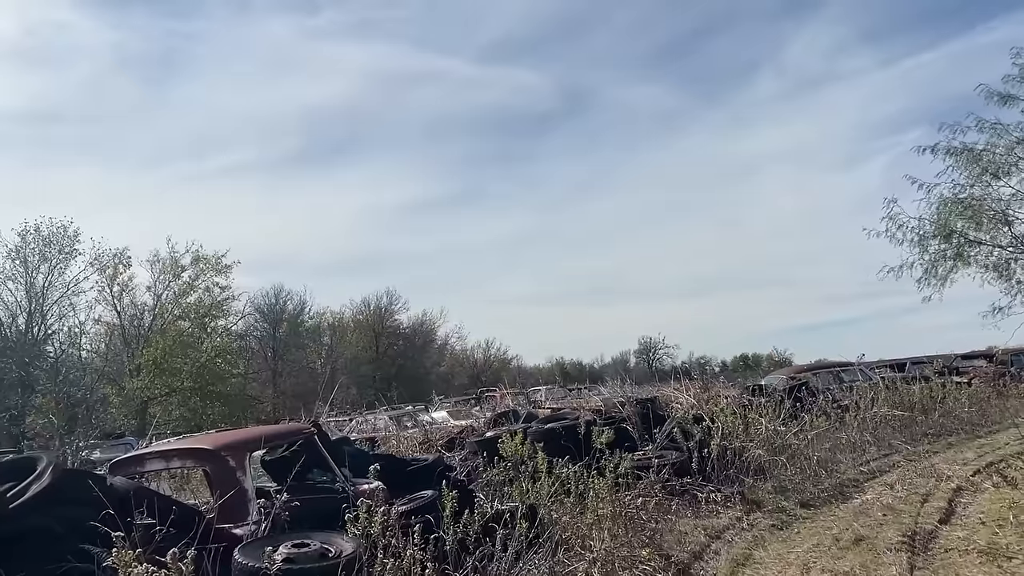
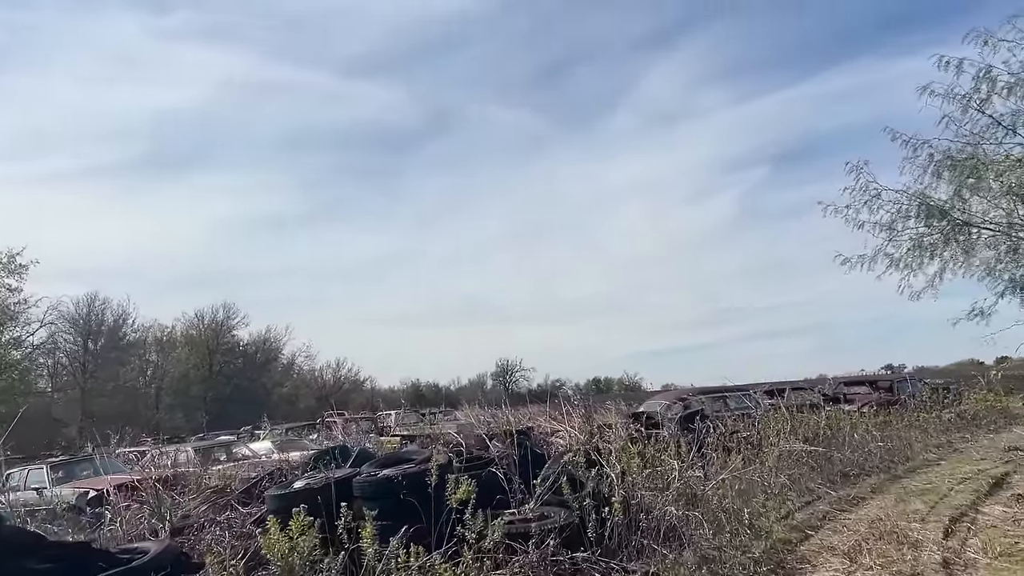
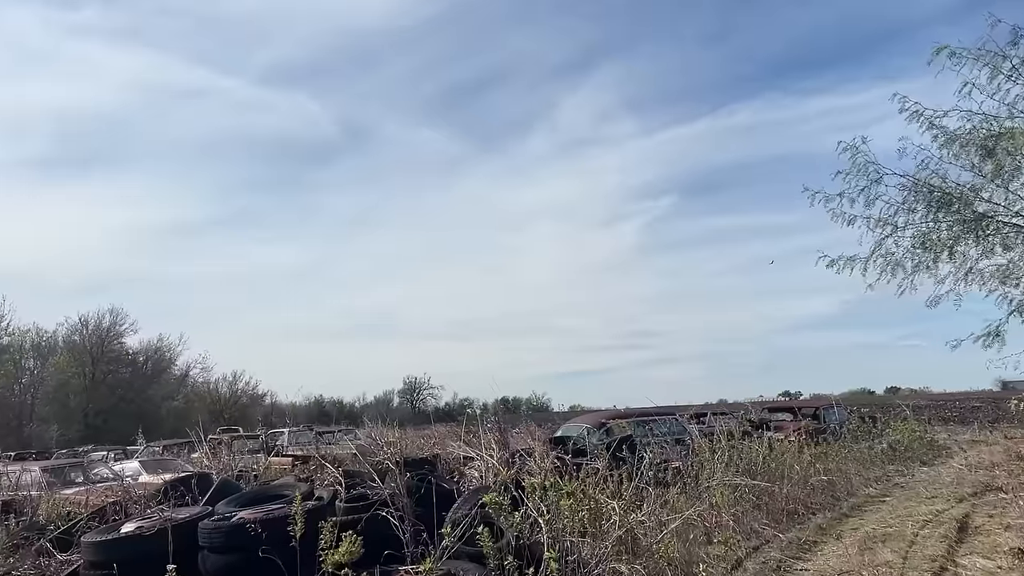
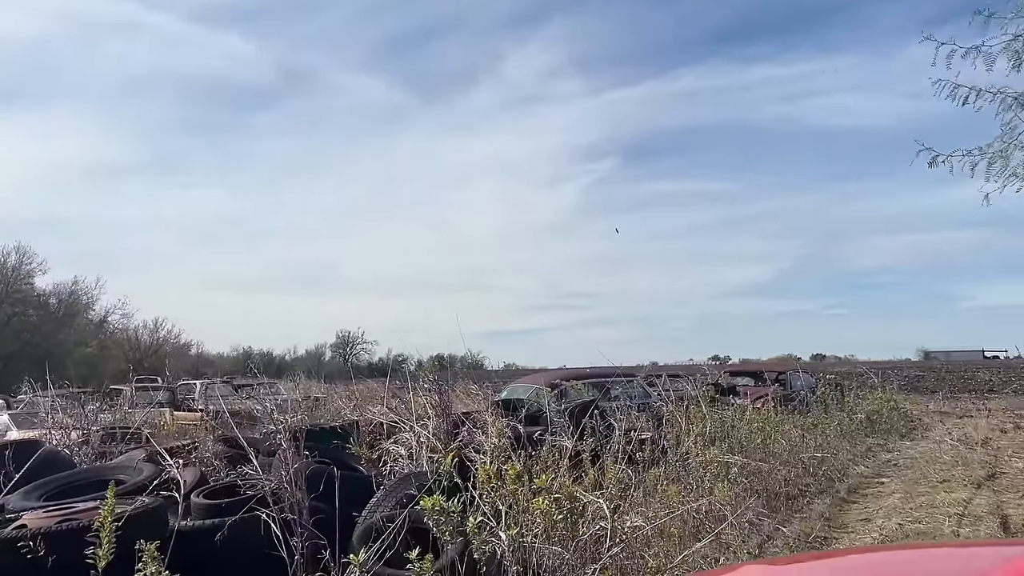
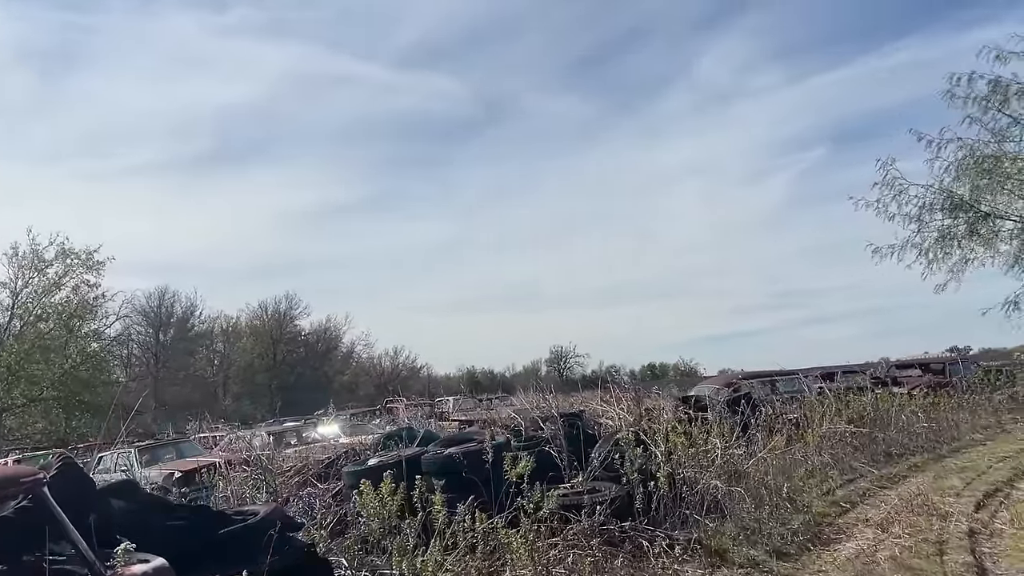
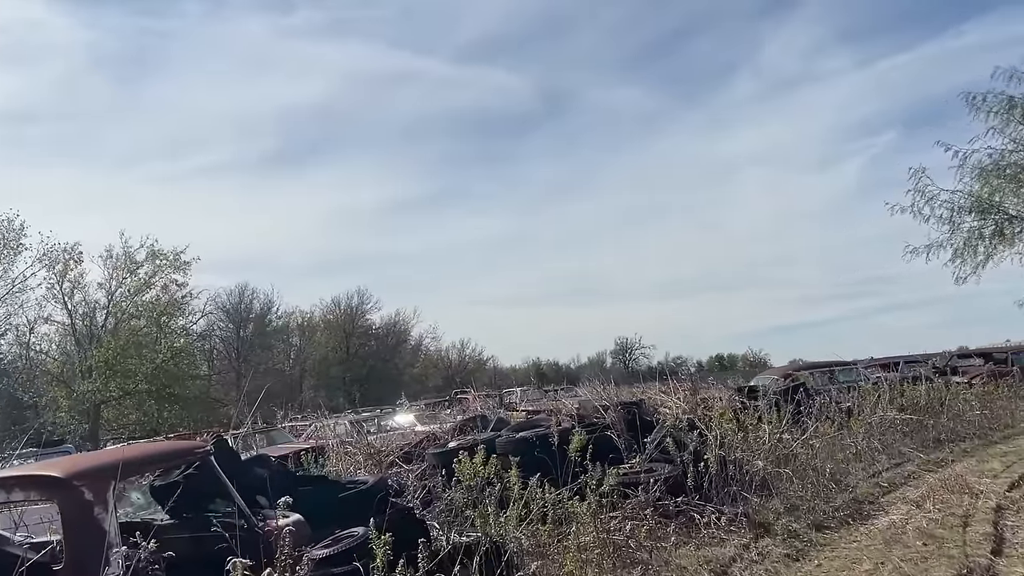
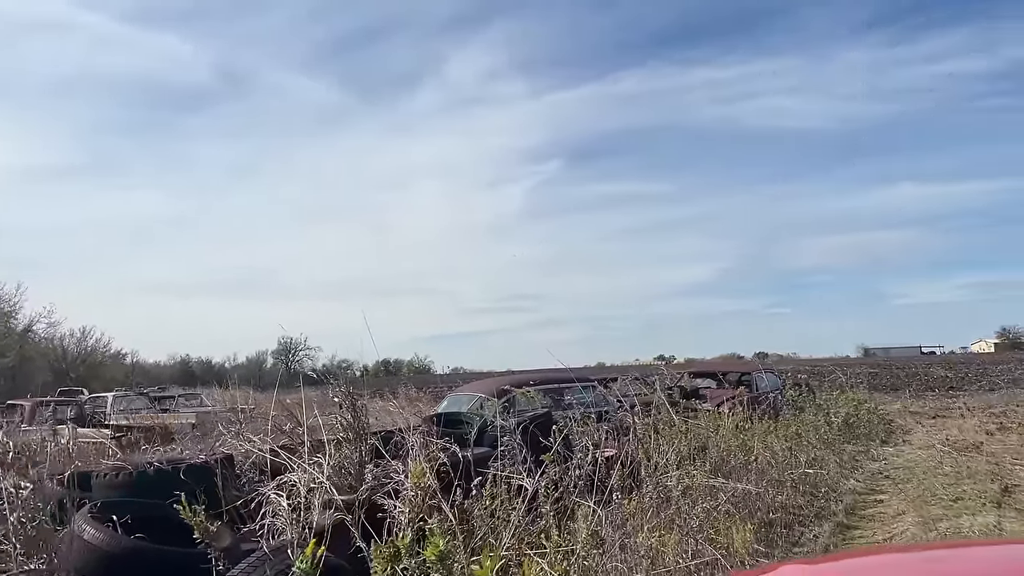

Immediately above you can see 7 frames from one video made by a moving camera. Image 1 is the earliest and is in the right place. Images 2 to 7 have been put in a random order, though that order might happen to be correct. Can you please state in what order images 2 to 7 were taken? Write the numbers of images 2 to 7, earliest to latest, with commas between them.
6, 5, 2, 3, 4, 7
